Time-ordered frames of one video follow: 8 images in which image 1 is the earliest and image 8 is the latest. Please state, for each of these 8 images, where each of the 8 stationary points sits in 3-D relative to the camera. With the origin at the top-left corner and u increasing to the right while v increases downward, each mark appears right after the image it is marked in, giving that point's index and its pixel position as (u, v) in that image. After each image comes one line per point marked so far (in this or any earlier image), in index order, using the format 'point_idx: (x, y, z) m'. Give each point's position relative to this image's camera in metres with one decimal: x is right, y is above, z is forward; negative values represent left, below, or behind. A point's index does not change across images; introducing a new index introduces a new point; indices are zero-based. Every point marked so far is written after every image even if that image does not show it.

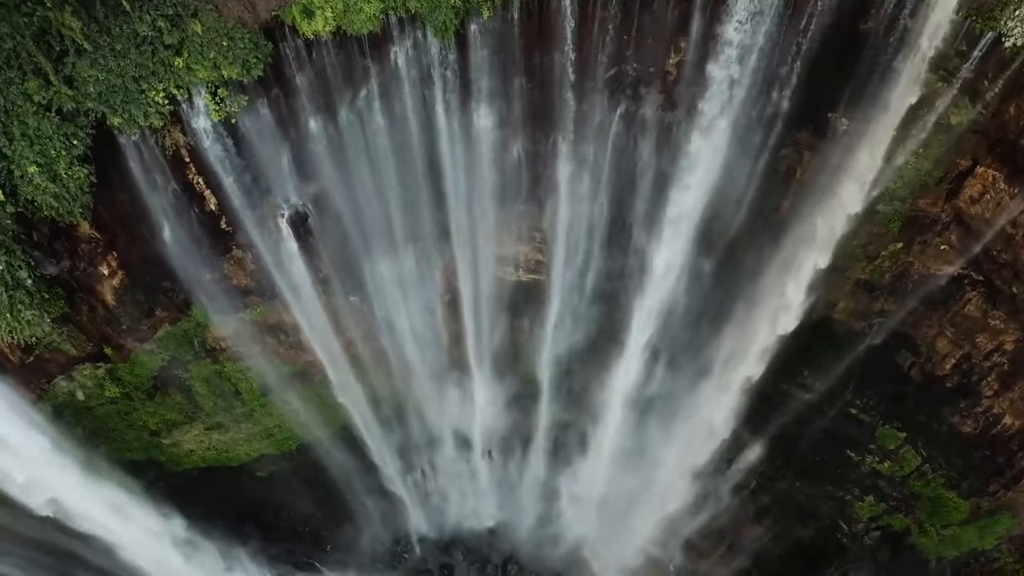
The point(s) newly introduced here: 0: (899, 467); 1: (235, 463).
0: (+6.3, -2.9, +11.6) m
1: (-5.0, -3.2, +12.9) m
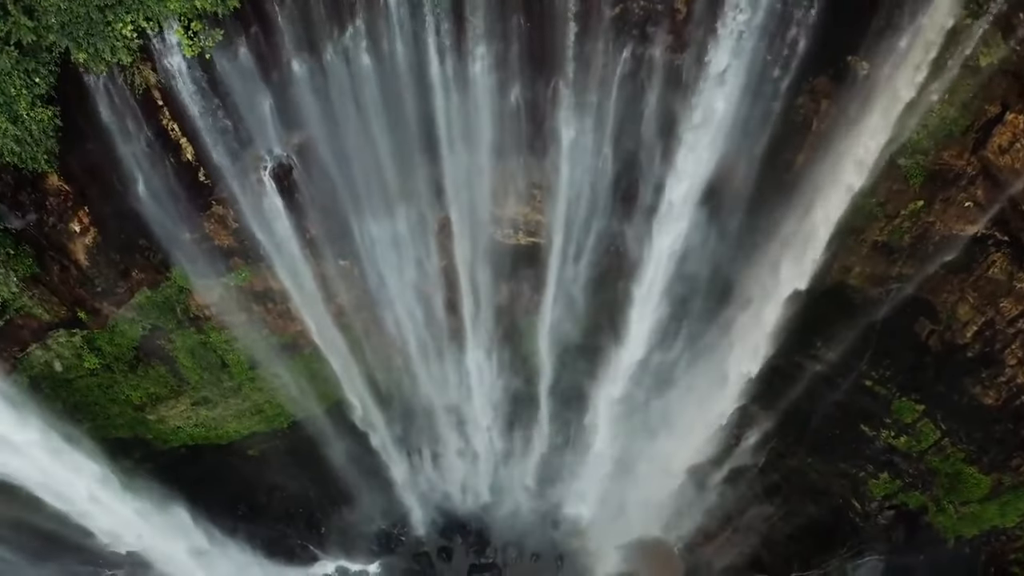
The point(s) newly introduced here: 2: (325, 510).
0: (+6.3, -2.4, +11.1) m
1: (-5.0, -2.7, +12.4) m
2: (-3.6, -4.2, +13.4) m
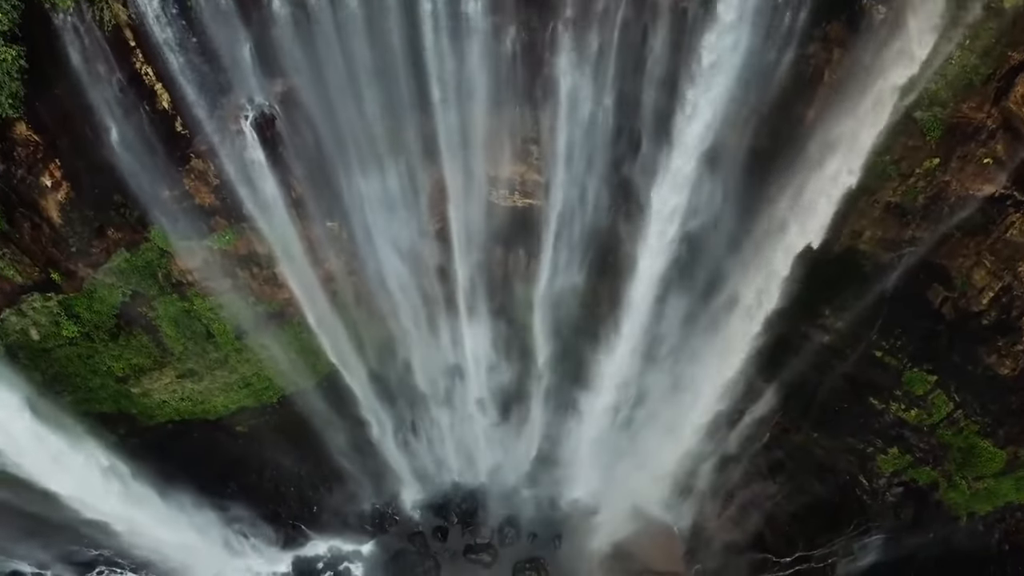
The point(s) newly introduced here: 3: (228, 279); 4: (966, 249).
0: (+6.3, -1.9, +10.7) m
1: (-5.1, -2.2, +12.0) m
2: (-3.6, -3.7, +13.0) m
3: (-4.1, +0.1, +10.2) m
4: (+6.0, +0.5, +9.4) m
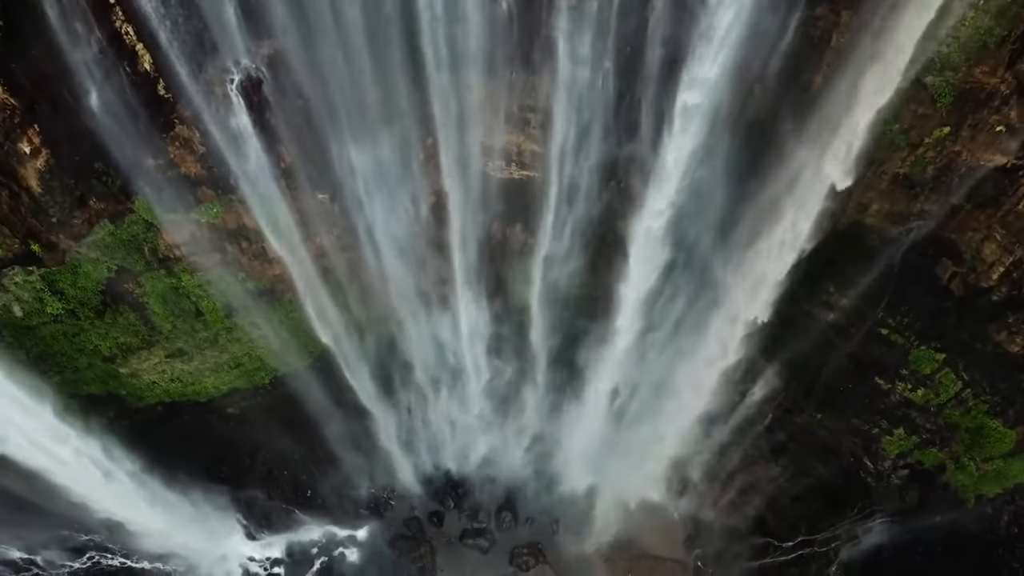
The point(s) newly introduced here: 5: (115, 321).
0: (+6.2, -1.6, +10.4) m
1: (-5.1, -1.8, +11.7) m
2: (-3.6, -3.3, +12.7) m
3: (-4.1, +0.5, +9.9) m
4: (+5.9, +0.9, +9.1) m
5: (-5.7, -0.5, +10.1) m
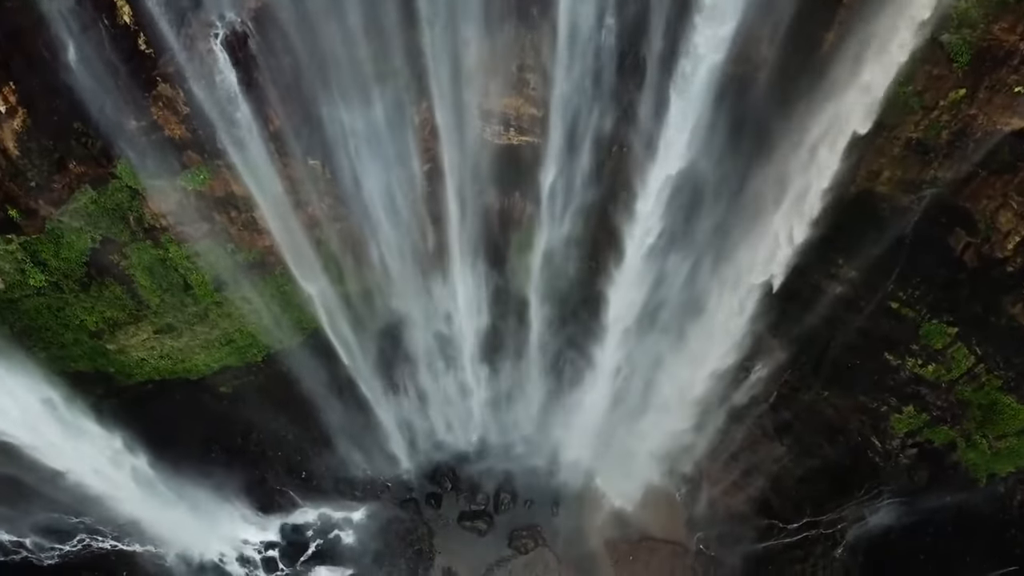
0: (+6.2, -1.2, +10.1) m
1: (-5.1, -1.4, +11.4) m
2: (-3.7, -2.9, +12.5) m
3: (-4.1, +0.9, +9.6) m
4: (+5.9, +1.2, +8.7) m
5: (-5.7, -0.1, +9.8) m
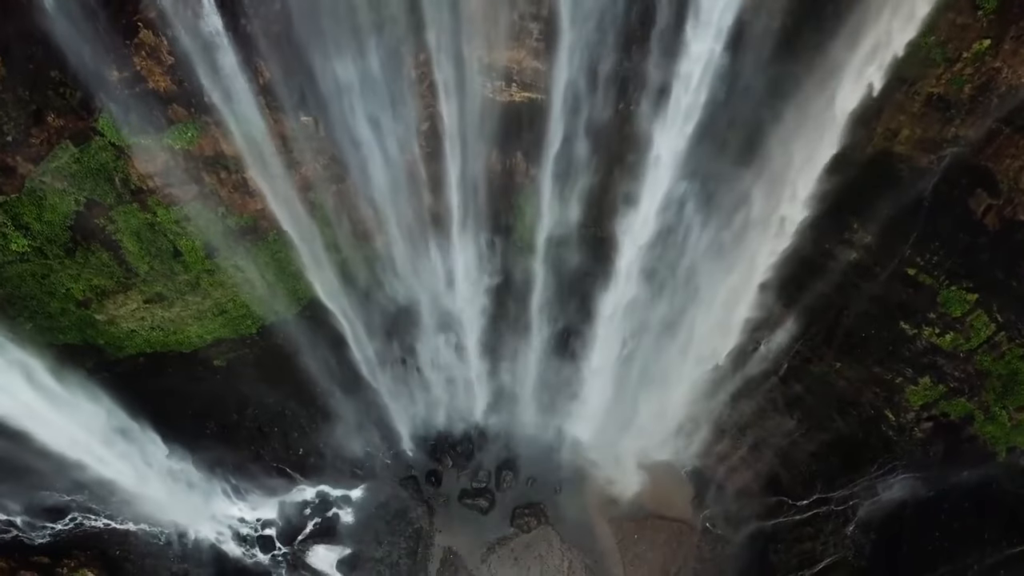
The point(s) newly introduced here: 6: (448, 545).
0: (+6.2, -0.7, +9.7) m
1: (-5.1, -0.9, +11.1) m
2: (-3.6, -2.4, +12.1) m
3: (-4.1, +1.3, +9.2) m
4: (+5.9, +1.7, +8.3) m
5: (-5.7, +0.3, +9.5) m
6: (-1.0, -4.2, +11.7) m
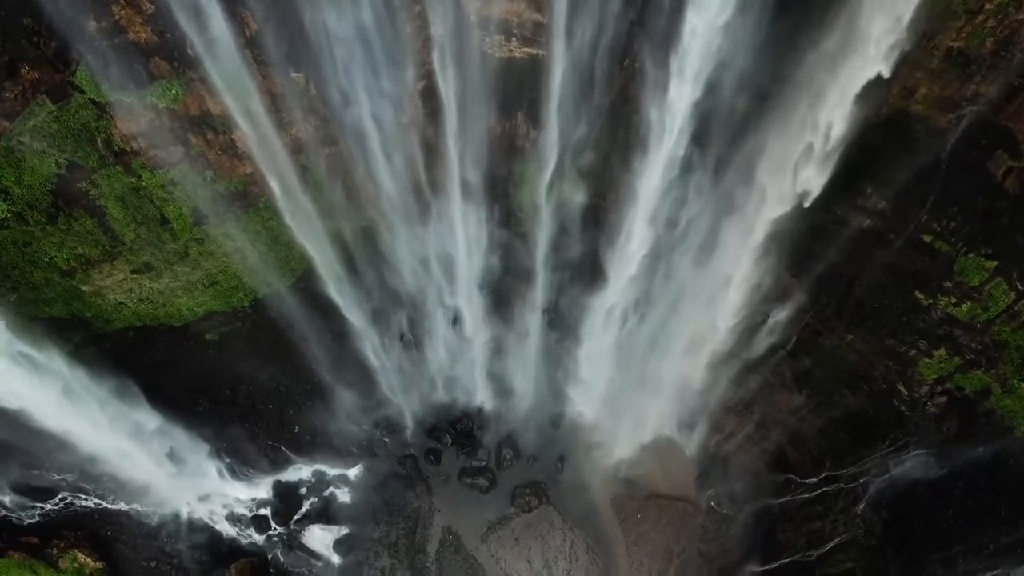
0: (+6.2, -0.3, +9.4) m
1: (-5.1, -0.5, +10.7) m
2: (-3.6, -2.0, +11.8) m
3: (-4.1, +1.7, +8.8) m
4: (+5.9, +2.1, +7.9) m
5: (-5.7, +0.8, +9.1) m
6: (-1.0, -3.8, +11.4) m
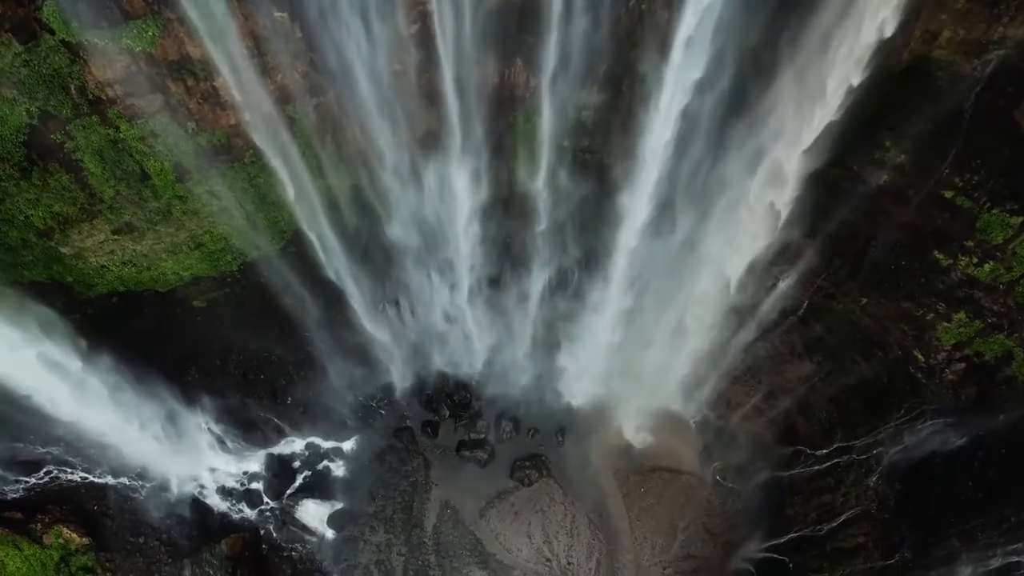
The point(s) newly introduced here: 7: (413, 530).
0: (+6.2, +0.3, +8.9) m
1: (-5.1, 0.0, +10.3) m
2: (-3.6, -1.4, +11.4) m
3: (-4.1, +2.2, +8.3) m
4: (+5.9, +2.6, +7.4) m
5: (-5.7, +1.3, +8.6) m
6: (-1.0, -3.2, +11.0) m
7: (-1.5, -3.7, +10.8) m
